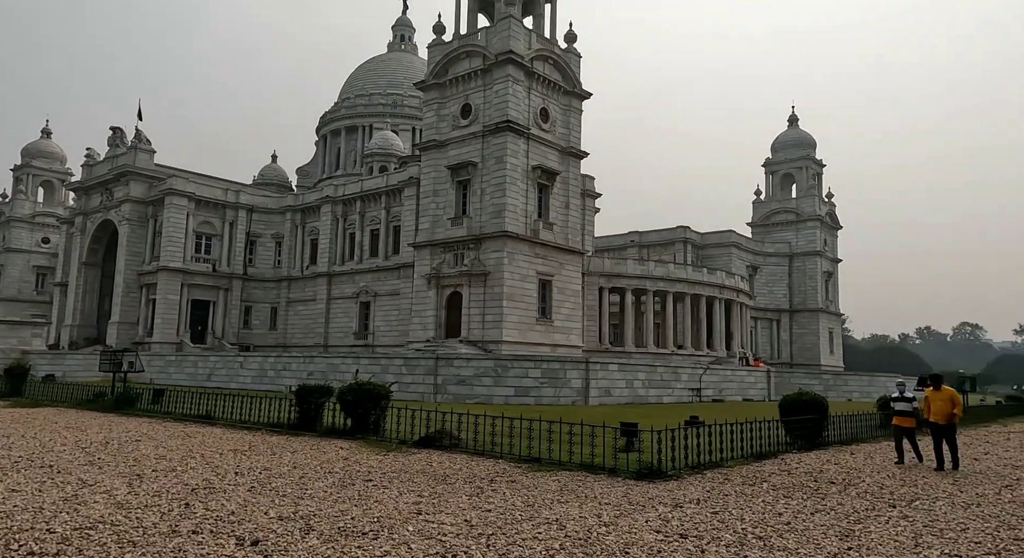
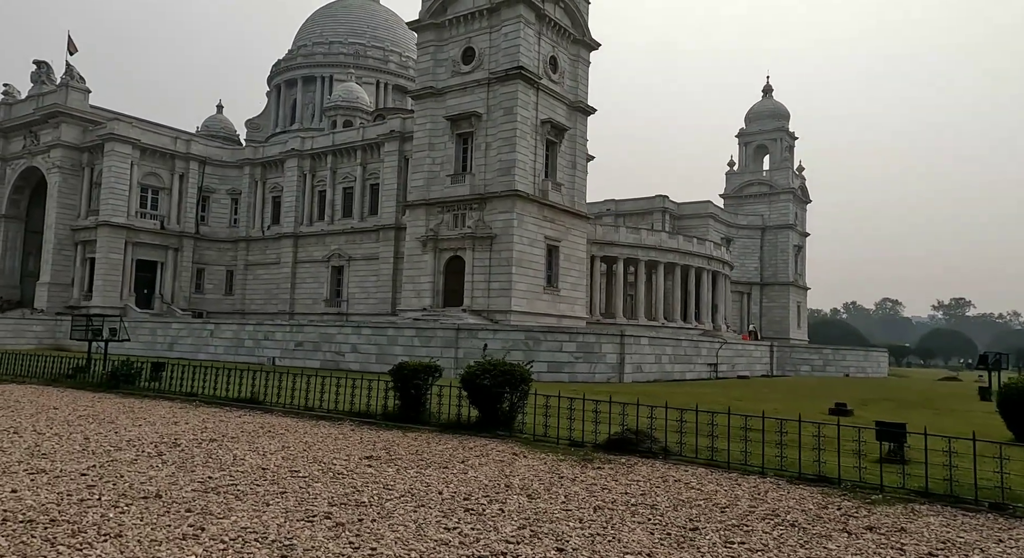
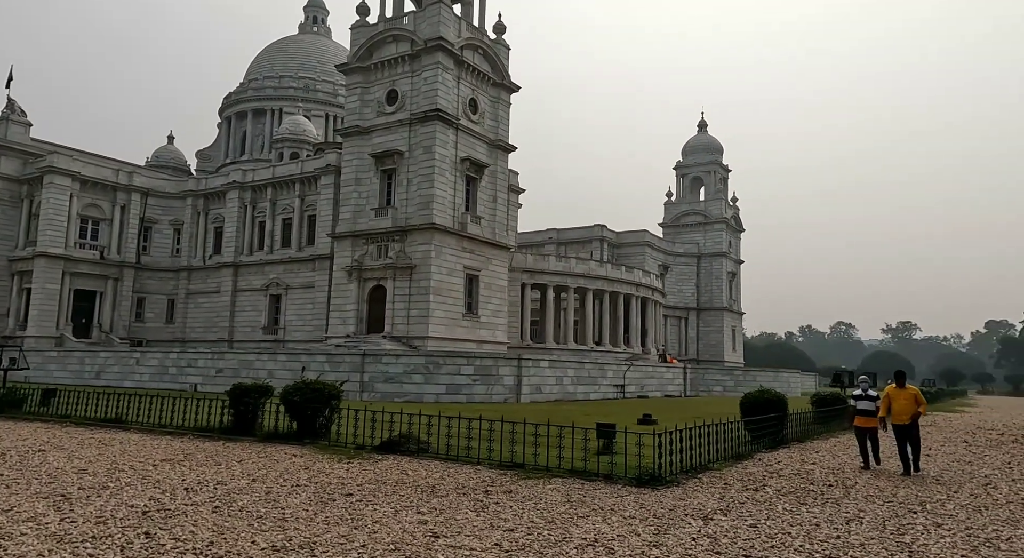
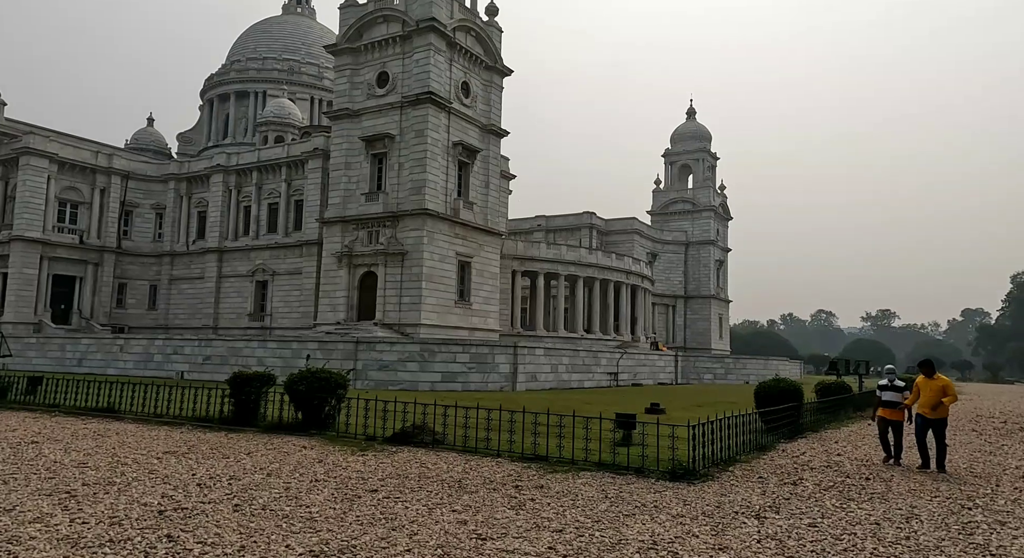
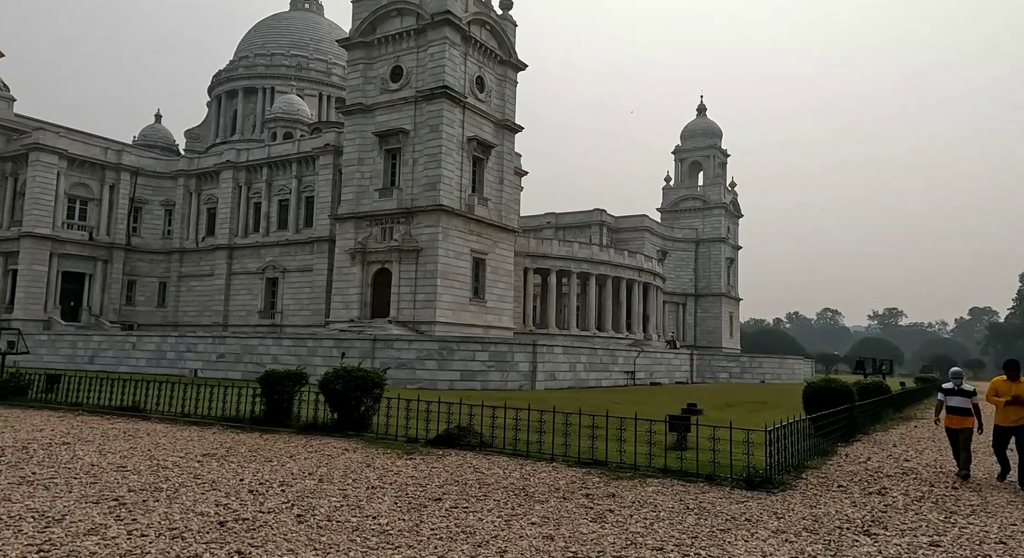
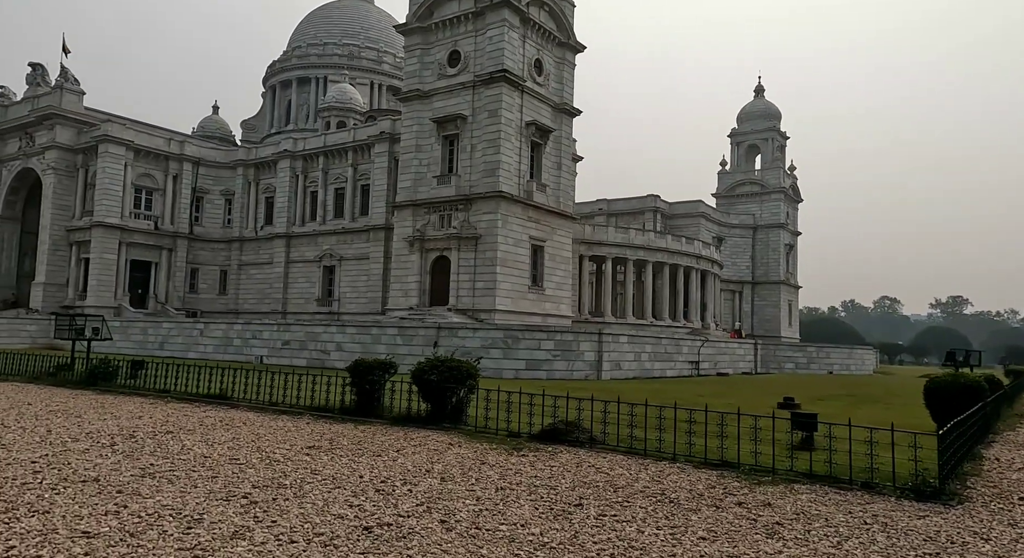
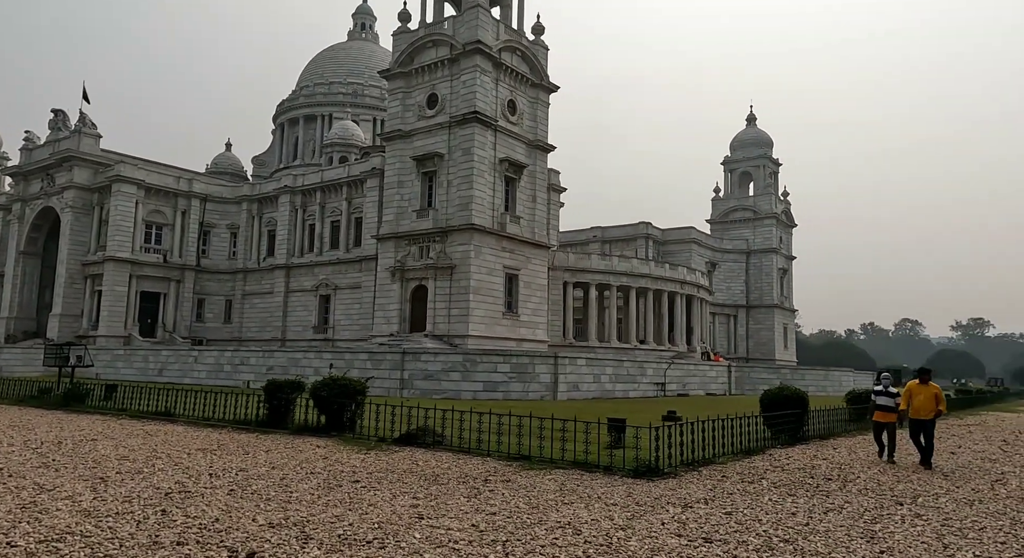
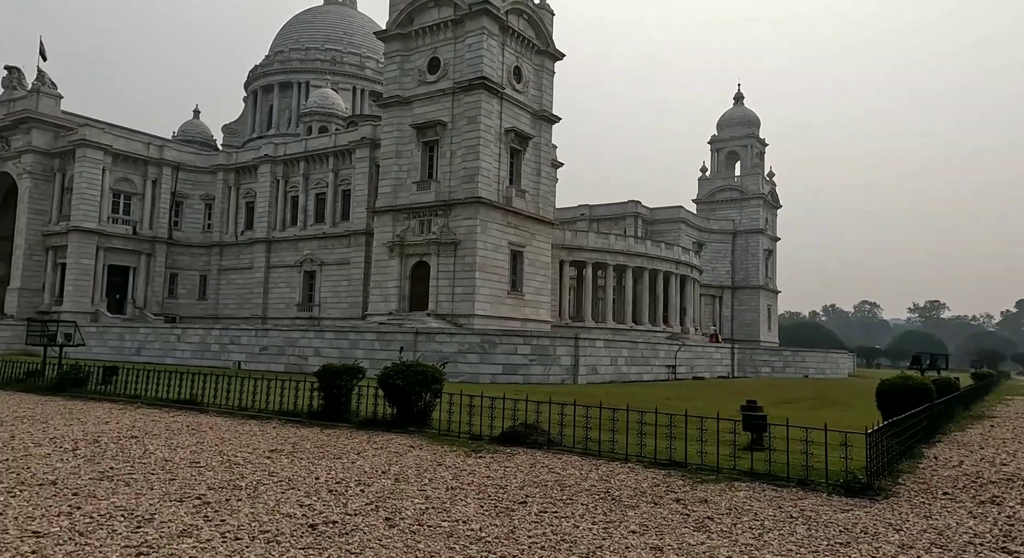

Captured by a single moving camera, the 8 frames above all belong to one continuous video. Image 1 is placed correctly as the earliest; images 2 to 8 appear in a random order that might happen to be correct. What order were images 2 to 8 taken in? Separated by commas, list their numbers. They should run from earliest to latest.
7, 3, 4, 5, 8, 6, 2
